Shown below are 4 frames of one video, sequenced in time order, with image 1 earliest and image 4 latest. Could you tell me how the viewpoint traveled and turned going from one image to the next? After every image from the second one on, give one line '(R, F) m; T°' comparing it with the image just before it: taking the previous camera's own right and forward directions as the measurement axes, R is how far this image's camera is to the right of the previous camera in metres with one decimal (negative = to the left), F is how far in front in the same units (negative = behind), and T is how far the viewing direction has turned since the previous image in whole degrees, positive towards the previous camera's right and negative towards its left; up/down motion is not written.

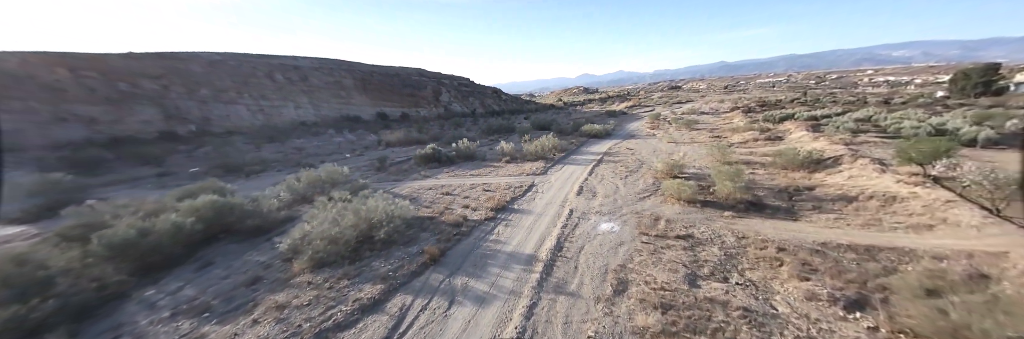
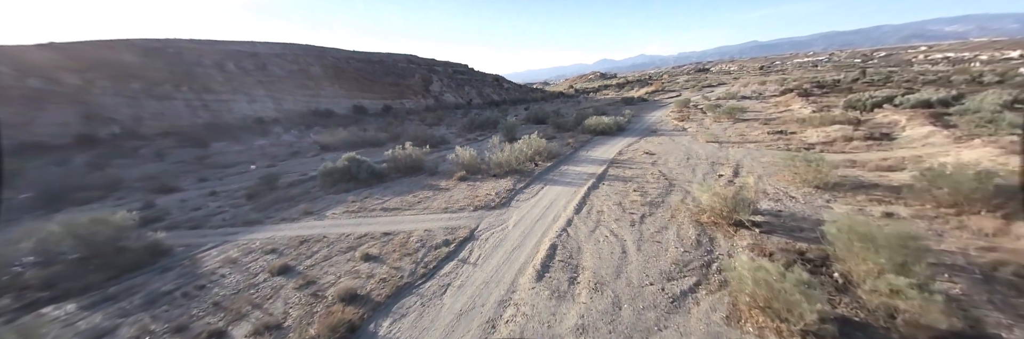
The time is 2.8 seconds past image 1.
(+2.0, +5.0) m; -3°
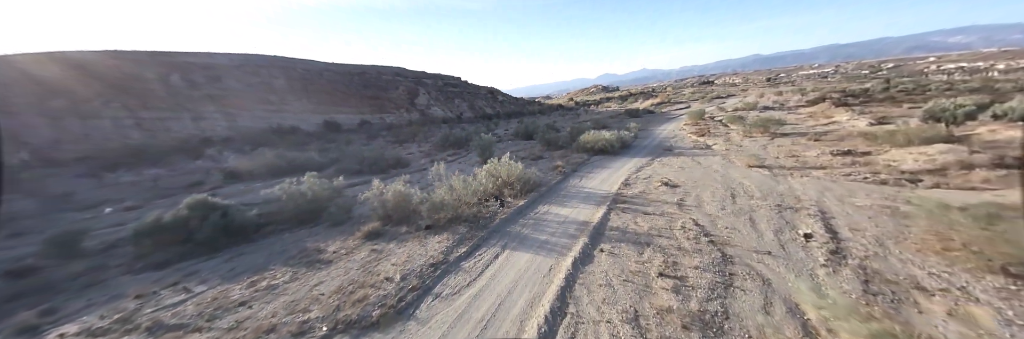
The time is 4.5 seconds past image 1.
(+1.3, +3.7) m; -1°
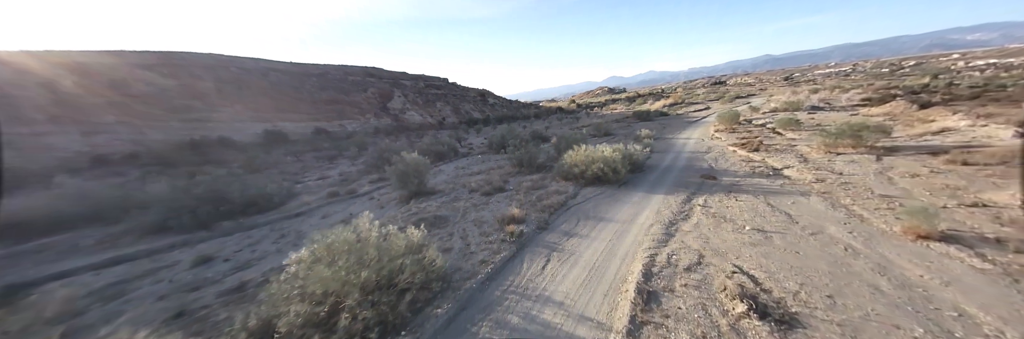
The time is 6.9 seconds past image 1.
(+1.8, +5.1) m; -1°
